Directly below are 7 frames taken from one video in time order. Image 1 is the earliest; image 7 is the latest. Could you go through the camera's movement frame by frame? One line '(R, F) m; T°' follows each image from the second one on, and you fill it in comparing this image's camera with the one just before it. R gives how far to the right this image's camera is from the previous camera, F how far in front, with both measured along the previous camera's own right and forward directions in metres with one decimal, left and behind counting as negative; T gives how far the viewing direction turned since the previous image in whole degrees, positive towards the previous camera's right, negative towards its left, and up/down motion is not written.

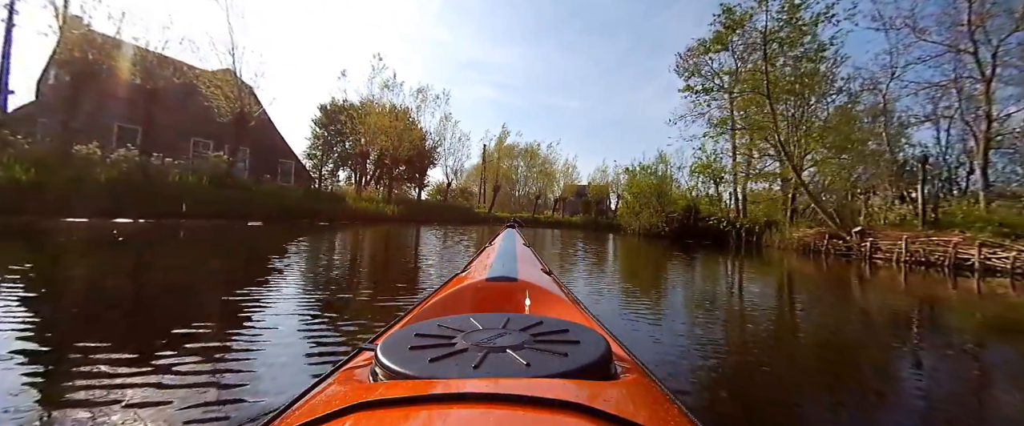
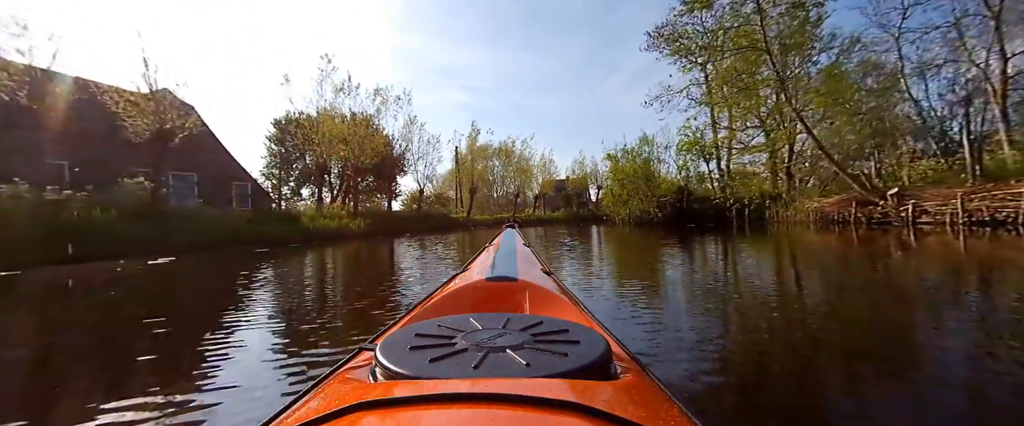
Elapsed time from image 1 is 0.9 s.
(0.0, +0.6) m; +3°
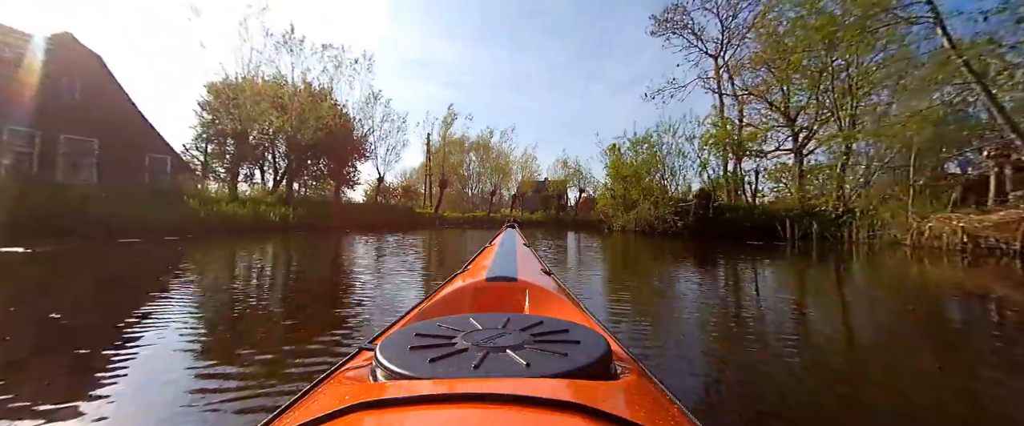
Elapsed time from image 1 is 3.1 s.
(0.0, +1.3) m; +4°
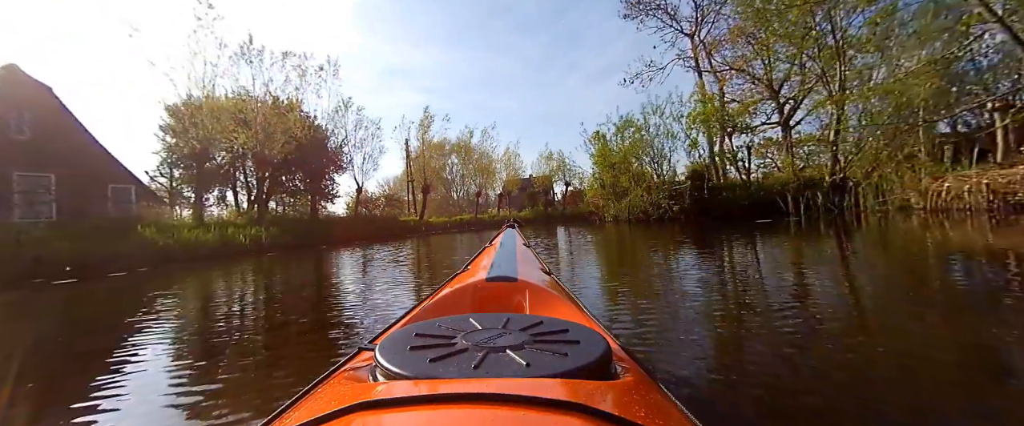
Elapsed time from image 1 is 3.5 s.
(0.0, +0.2) m; +2°
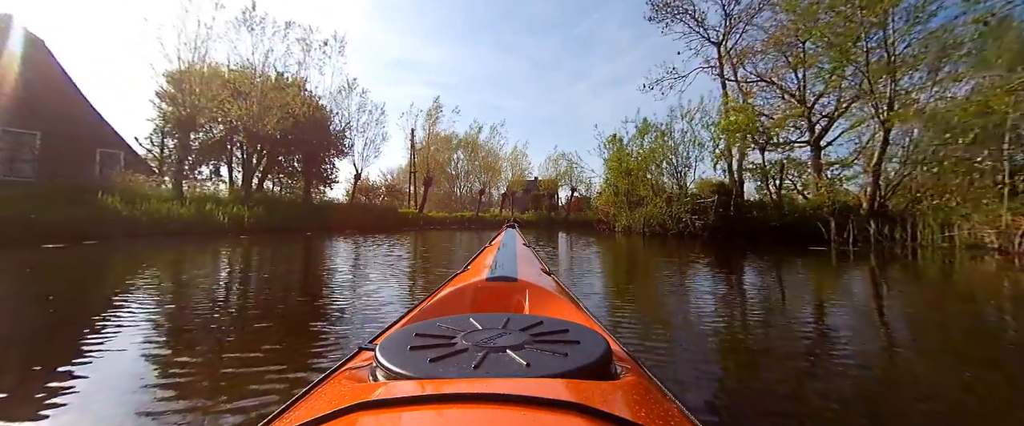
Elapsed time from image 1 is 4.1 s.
(0.0, +0.4) m; 0°
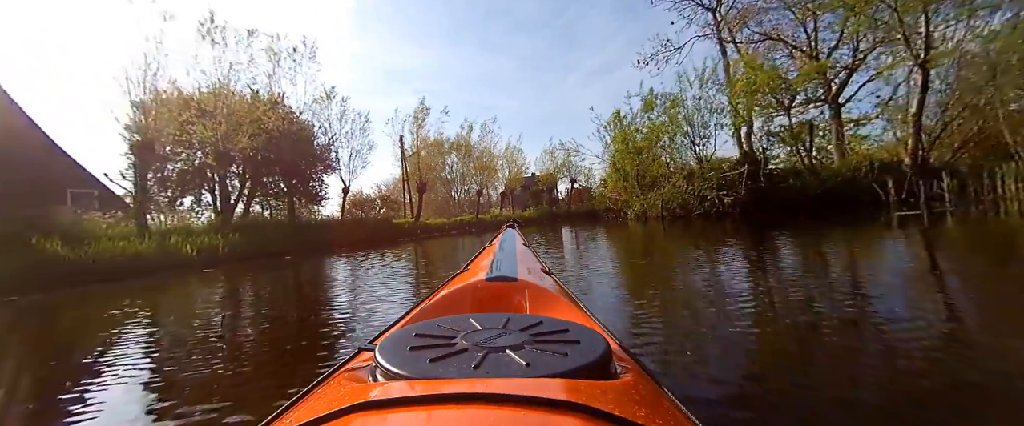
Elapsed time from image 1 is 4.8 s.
(0.0, +0.4) m; 0°
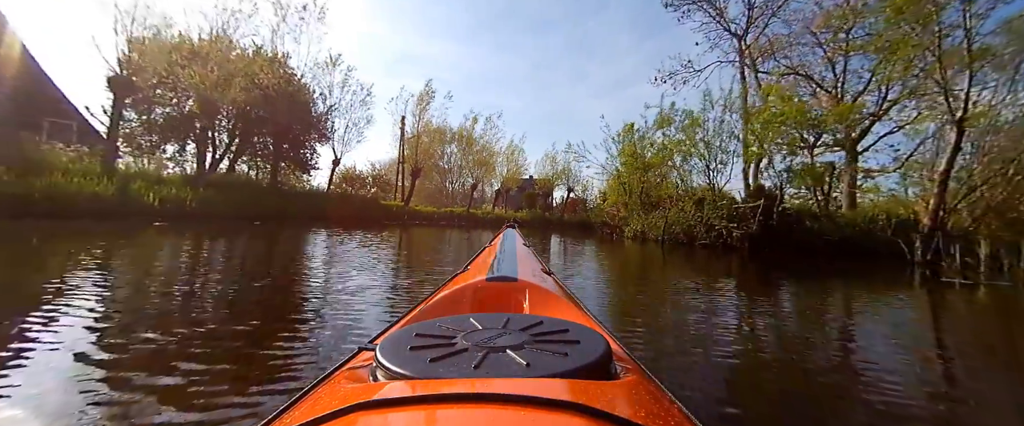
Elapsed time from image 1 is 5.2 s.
(0.0, +0.2) m; +1°
